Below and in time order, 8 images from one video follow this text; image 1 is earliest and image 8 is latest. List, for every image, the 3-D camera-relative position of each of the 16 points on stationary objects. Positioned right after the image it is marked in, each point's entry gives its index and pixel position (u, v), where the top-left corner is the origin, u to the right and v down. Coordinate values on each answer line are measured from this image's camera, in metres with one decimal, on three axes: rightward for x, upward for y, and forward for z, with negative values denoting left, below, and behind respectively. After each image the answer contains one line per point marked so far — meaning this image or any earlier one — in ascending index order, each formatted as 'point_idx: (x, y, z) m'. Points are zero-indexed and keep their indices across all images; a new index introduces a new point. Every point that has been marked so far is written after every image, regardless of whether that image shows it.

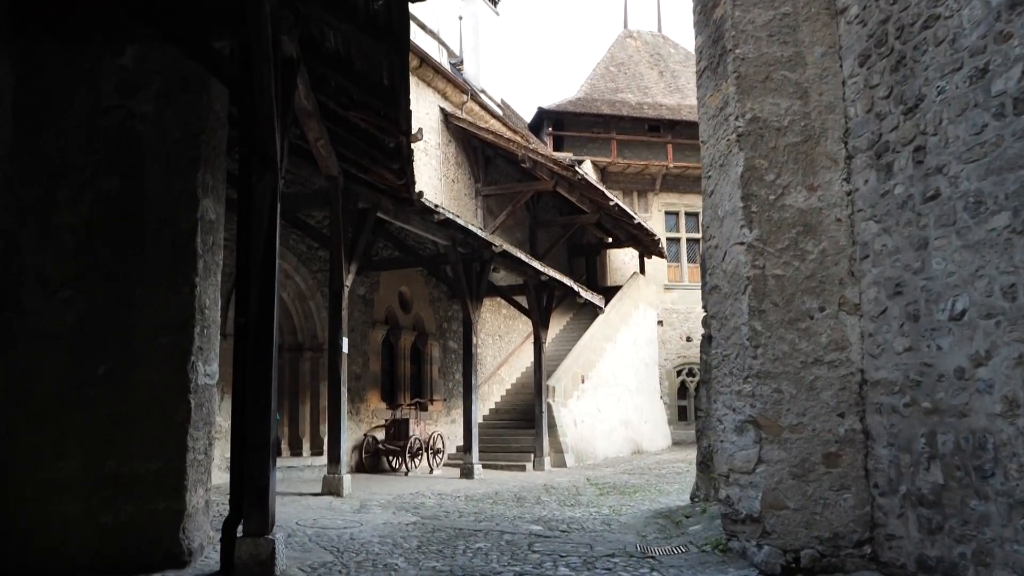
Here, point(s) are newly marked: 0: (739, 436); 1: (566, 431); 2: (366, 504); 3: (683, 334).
0: (+1.2, -0.8, +3.9) m
1: (+0.8, -2.1, +11.3) m
2: (-1.2, -1.8, +6.1) m
3: (+4.2, -1.1, +18.7) m
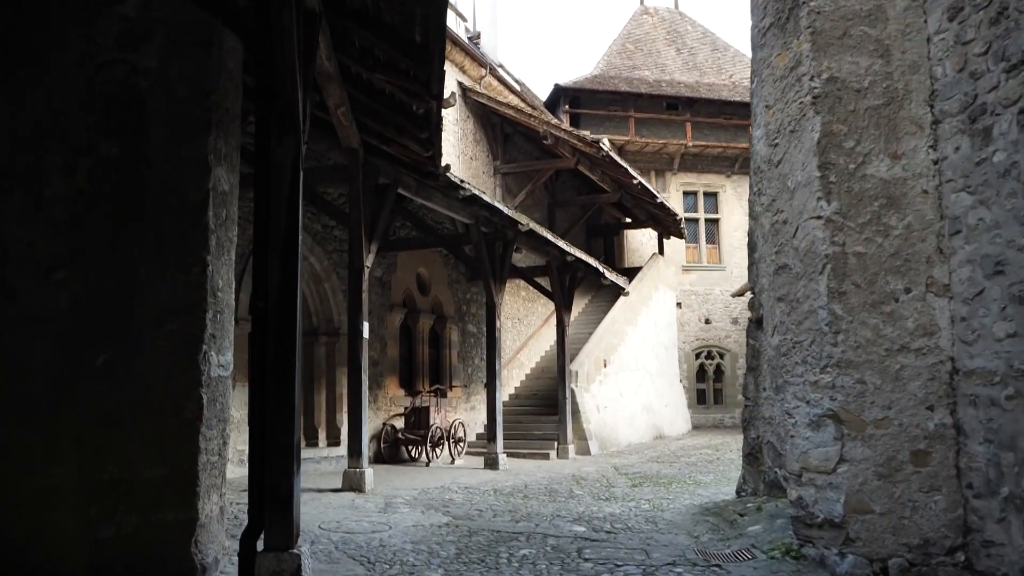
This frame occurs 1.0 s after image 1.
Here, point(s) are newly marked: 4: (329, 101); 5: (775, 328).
0: (+1.4, -0.7, +3.6) m
1: (+1.1, -1.9, +10.9) m
2: (-0.9, -1.6, +5.8) m
3: (+4.5, -0.7, +18.3) m
4: (-1.3, +1.3, +5.3) m
5: (+1.9, -0.2, +5.1) m
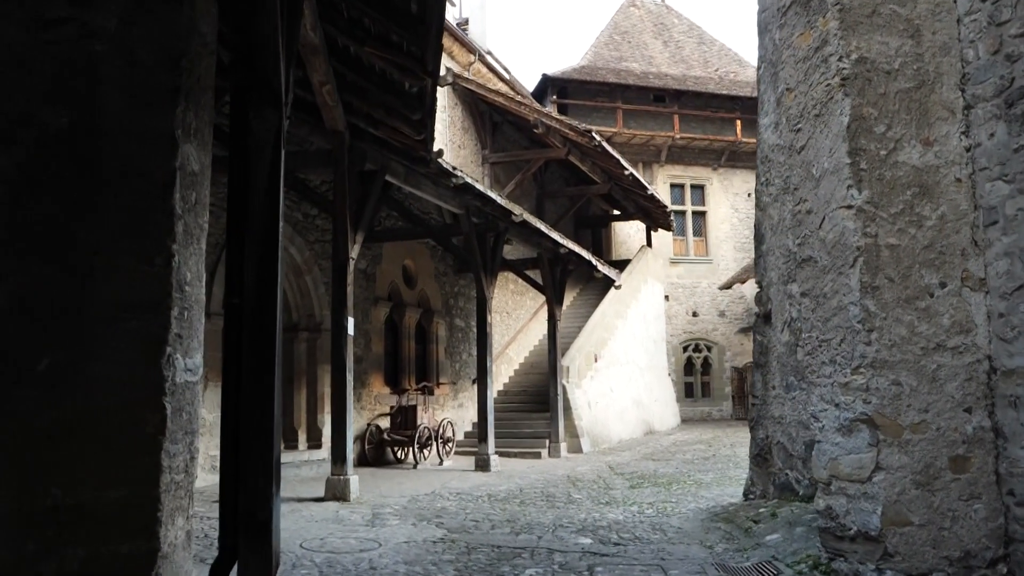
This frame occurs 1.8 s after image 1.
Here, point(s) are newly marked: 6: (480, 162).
0: (+1.5, -0.7, +3.3) m
1: (+1.0, -1.8, +10.7) m
2: (-0.9, -1.6, +5.5) m
3: (+4.2, -0.5, +18.1) m
4: (-1.3, +1.4, +5.0) m
5: (+1.9, -0.1, +4.9) m
6: (-0.5, +2.0, +12.4) m
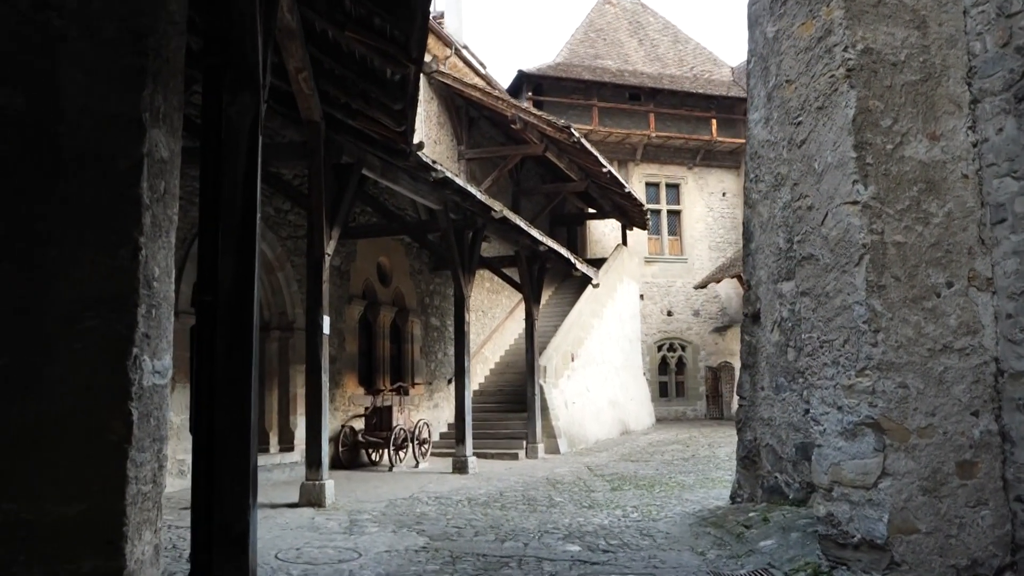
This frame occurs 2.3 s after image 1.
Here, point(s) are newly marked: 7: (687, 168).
0: (+1.4, -0.6, +3.2) m
1: (+0.6, -1.8, +10.6) m
2: (-1.1, -1.6, +5.3) m
3: (+3.6, -0.5, +18.1) m
4: (-1.4, +1.4, +4.8) m
5: (+1.8, -0.1, +4.8) m
6: (-0.9, +2.1, +12.2) m
7: (+4.4, +3.0, +19.0) m
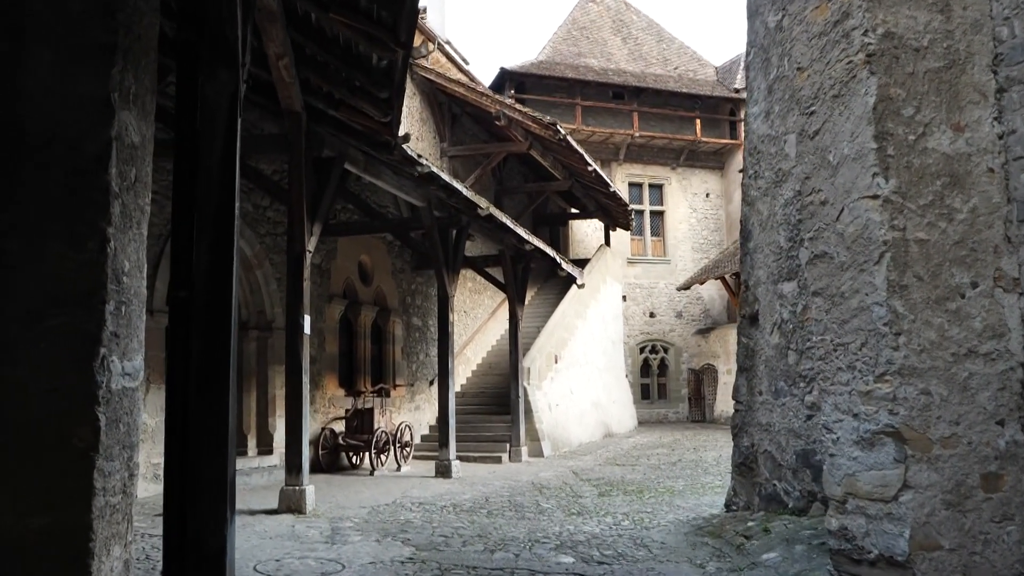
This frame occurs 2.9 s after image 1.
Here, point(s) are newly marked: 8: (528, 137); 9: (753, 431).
0: (+1.4, -0.6, +3.0) m
1: (+0.4, -1.8, +10.3) m
2: (-1.2, -1.6, +5.0) m
3: (+3.1, -0.5, +18.0) m
4: (-1.4, +1.4, +4.5) m
5: (+1.7, -0.1, +4.6) m
6: (-1.1, +2.1, +11.9) m
7: (+3.9, +3.0, +18.9) m
8: (+0.3, +2.3, +11.4) m
9: (+1.6, -0.9, +5.1) m
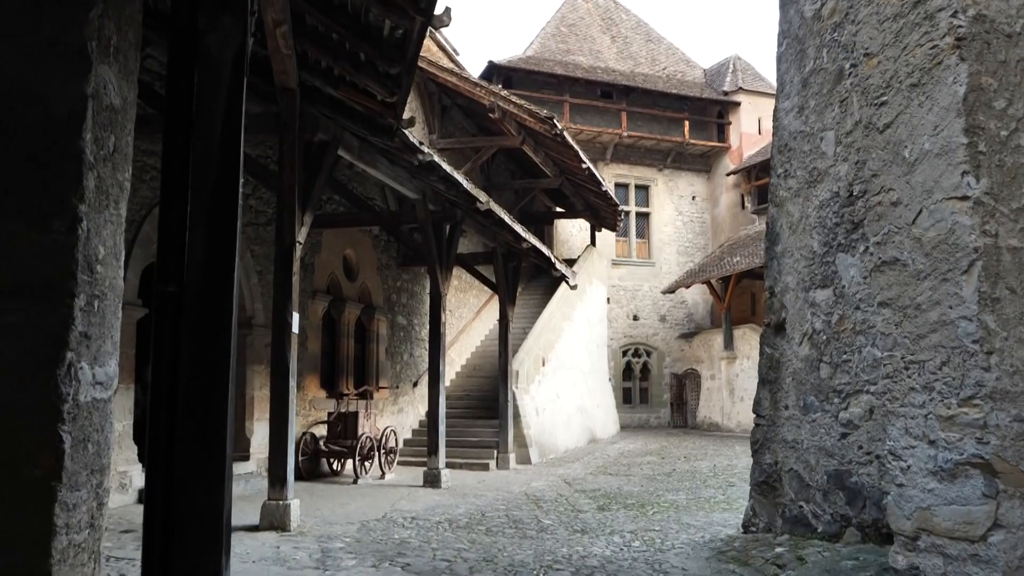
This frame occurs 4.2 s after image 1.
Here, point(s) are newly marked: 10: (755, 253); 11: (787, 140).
0: (+1.5, -0.7, +2.7) m
1: (+0.2, -1.8, +10.0) m
2: (-1.1, -1.5, +4.6) m
3: (+2.7, -0.6, +17.7) m
4: (-1.3, +1.4, +4.1) m
5: (+1.8, -0.2, +4.3) m
6: (-1.3, +2.1, +11.5) m
7: (+3.5, +2.9, +18.7) m
8: (+0.1, +2.3, +11.0) m
9: (+1.6, -1.0, +4.8) m
10: (+4.8, +0.7, +15.2) m
11: (+1.7, +0.9, +4.8) m
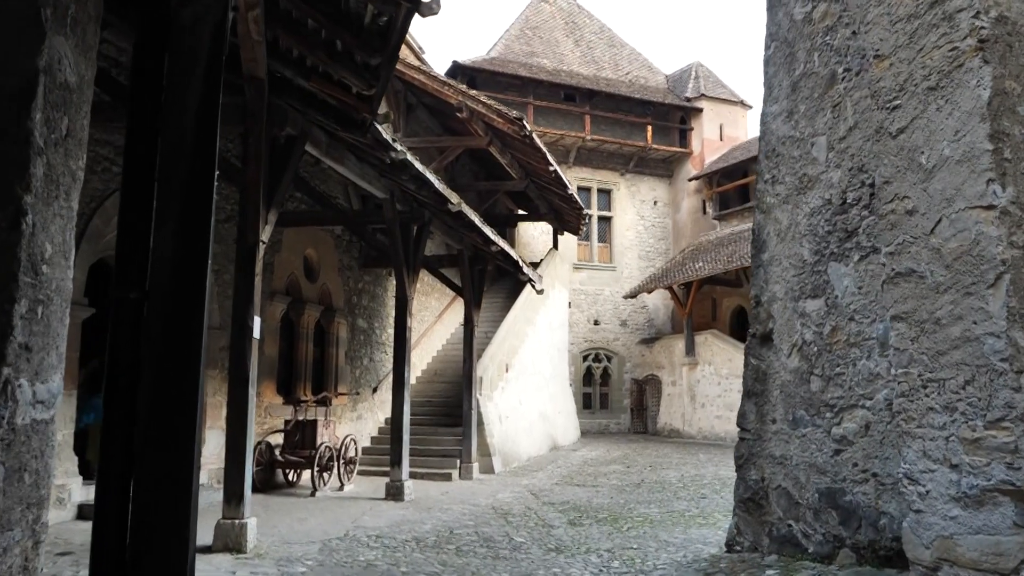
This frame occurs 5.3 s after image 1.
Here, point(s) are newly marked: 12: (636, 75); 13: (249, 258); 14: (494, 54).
0: (+1.5, -0.7, +2.5) m
1: (-0.2, -1.8, +9.7) m
2: (-1.3, -1.6, +4.3) m
3: (+1.8, -0.7, +17.6) m
4: (-1.4, +1.4, +3.7) m
5: (+1.7, -0.2, +4.1) m
6: (-1.8, +2.1, +11.1) m
7: (+2.6, +2.8, +18.6) m
8: (-0.4, +2.2, +10.8) m
9: (+1.5, -1.0, +4.6) m
10: (+4.1, +0.6, +15.2) m
11: (+1.6, +0.9, +4.6) m
12: (+3.2, +5.5, +19.5) m
13: (-1.7, +0.2, +4.9) m
14: (-0.4, +5.4, +17.7) m
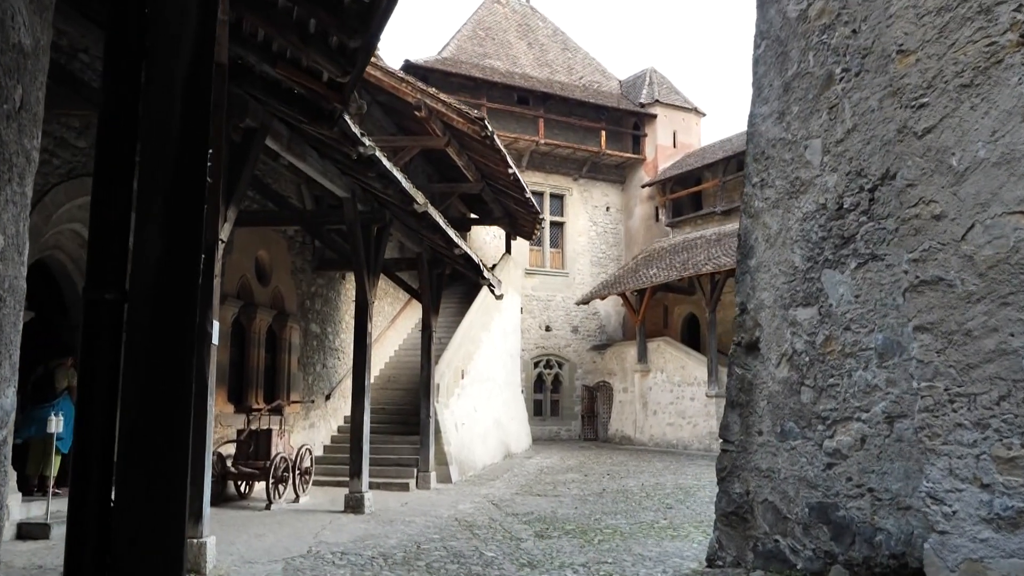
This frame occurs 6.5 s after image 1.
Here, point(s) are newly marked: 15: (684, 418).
0: (+1.5, -0.8, +2.4) m
1: (-0.8, -1.9, +9.4) m
2: (-1.4, -1.6, +3.9) m
3: (+0.7, -0.8, +17.4) m
4: (-1.4, +1.4, +3.4) m
5: (+1.6, -0.3, +4.0) m
6: (-2.4, +2.1, +10.7) m
7: (+1.4, +2.6, +18.5) m
8: (-0.9, +2.2, +10.5) m
9: (+1.4, -1.1, +4.4) m
10: (+3.2, +0.4, +15.2) m
11: (+1.5, +0.8, +4.5) m
12: (+2.0, +5.3, +19.5) m
13: (-1.8, +0.2, +4.6) m
14: (-1.5, +5.3, +17.4) m
15: (+3.1, -2.4, +13.8) m
